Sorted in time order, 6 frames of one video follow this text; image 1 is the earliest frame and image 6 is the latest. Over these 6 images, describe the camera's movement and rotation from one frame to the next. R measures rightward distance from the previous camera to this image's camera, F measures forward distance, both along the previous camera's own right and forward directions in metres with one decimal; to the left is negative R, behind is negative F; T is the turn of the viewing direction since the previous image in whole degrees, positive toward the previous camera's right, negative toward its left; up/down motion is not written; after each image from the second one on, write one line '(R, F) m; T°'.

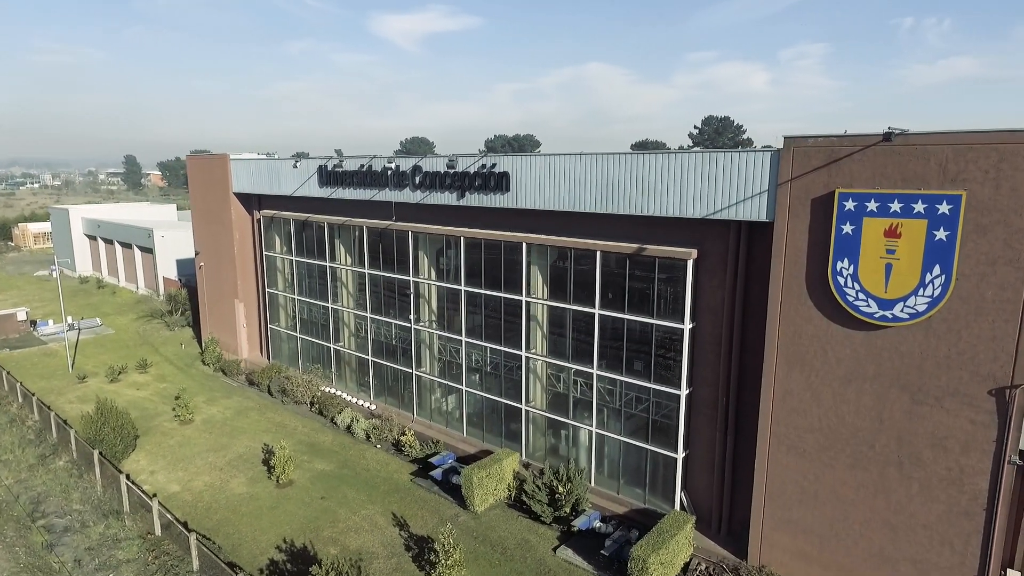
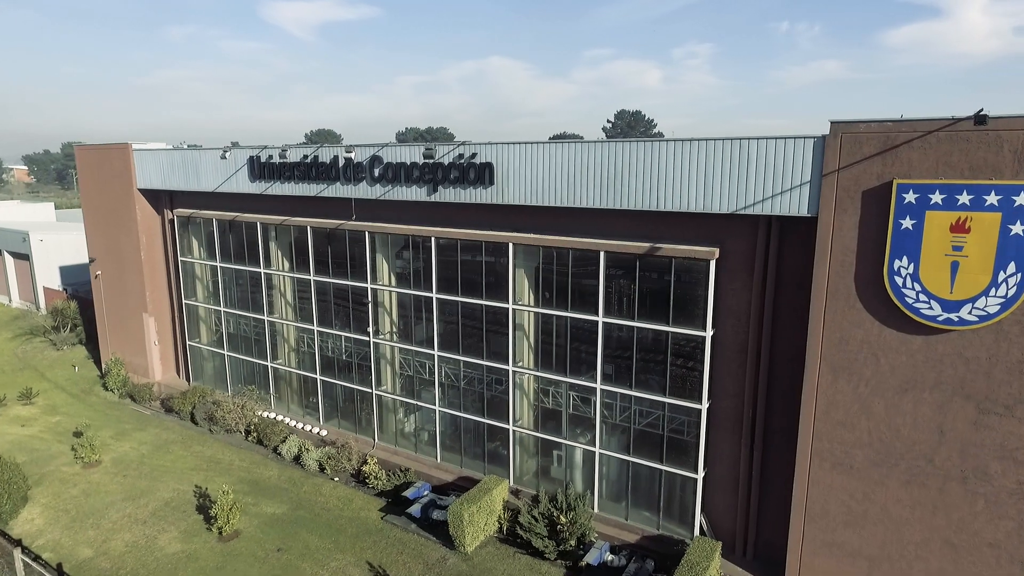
(-2.5, +3.0) m; +8°
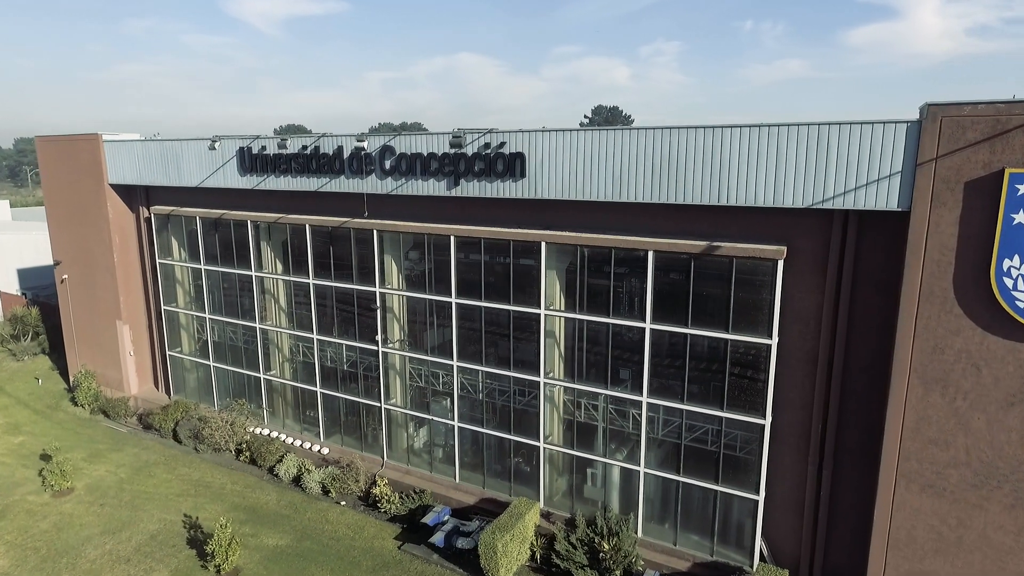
(-1.9, +2.1) m; +3°
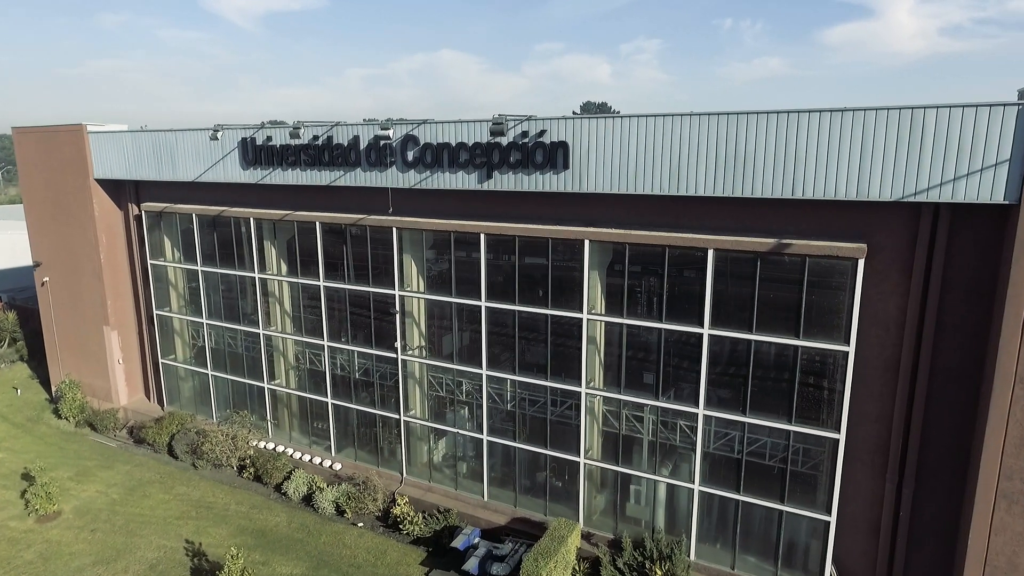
(-1.6, +1.7) m; +2°
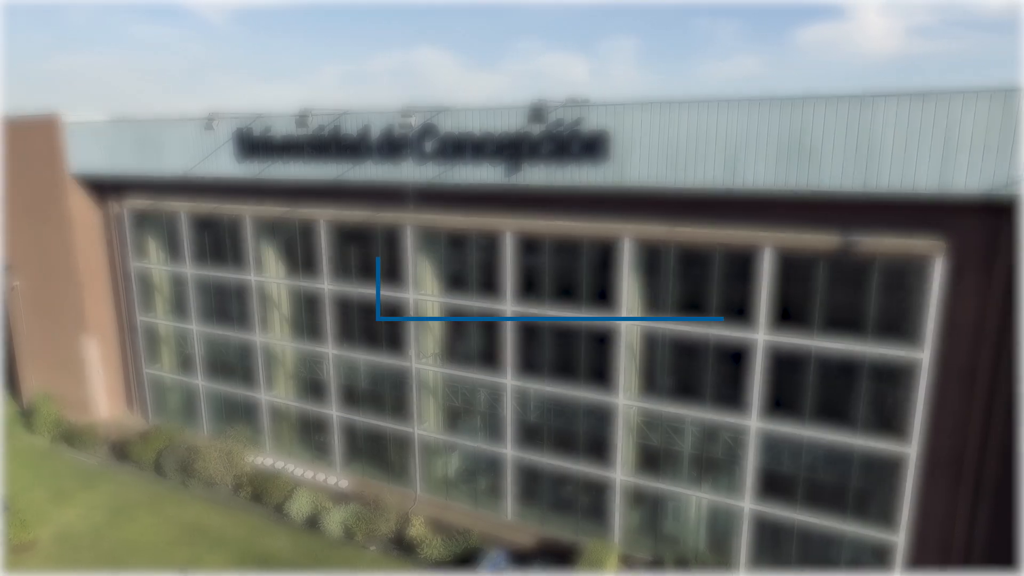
(-1.4, +1.5) m; +2°
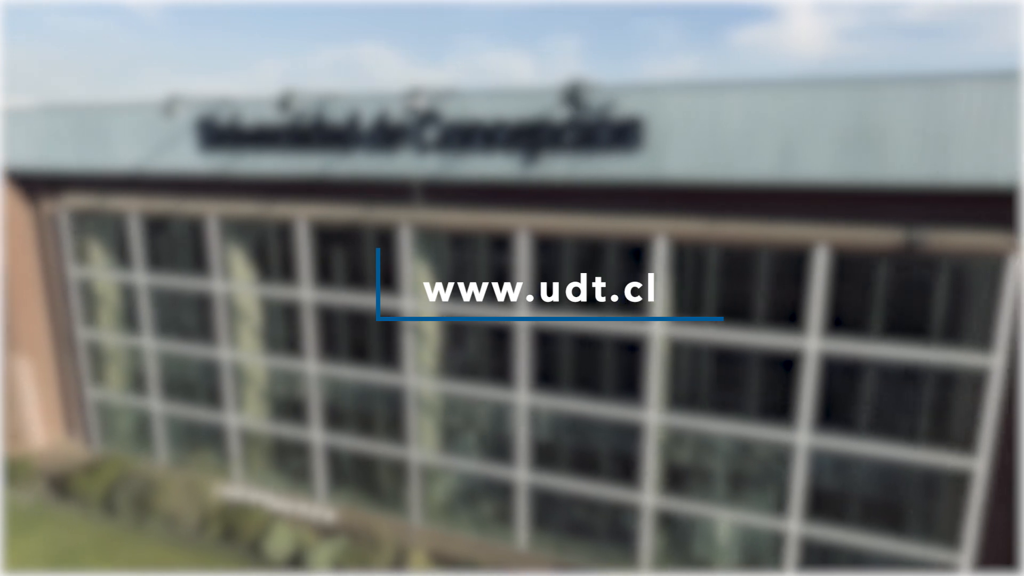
(-1.6, +1.9) m; +5°
